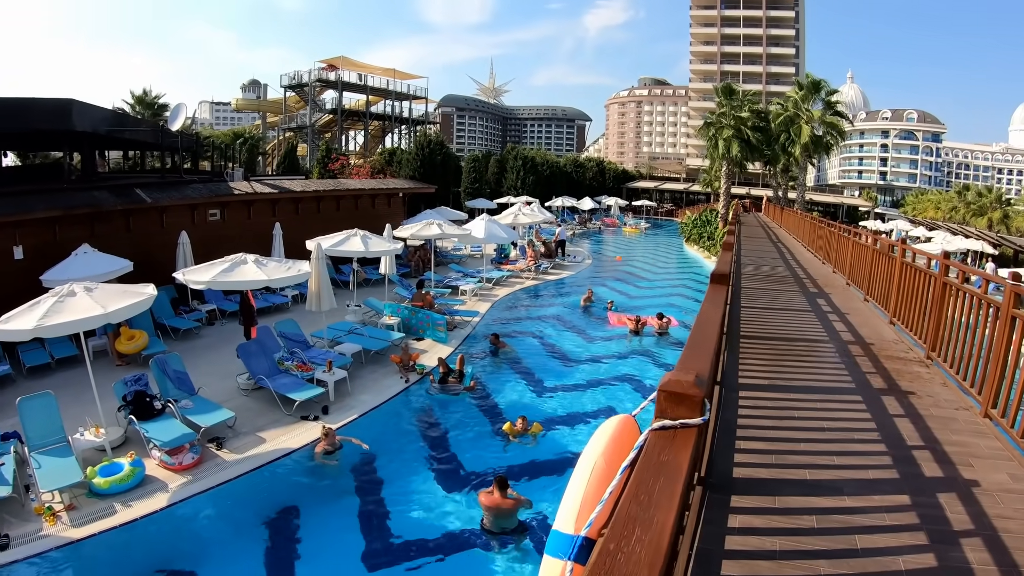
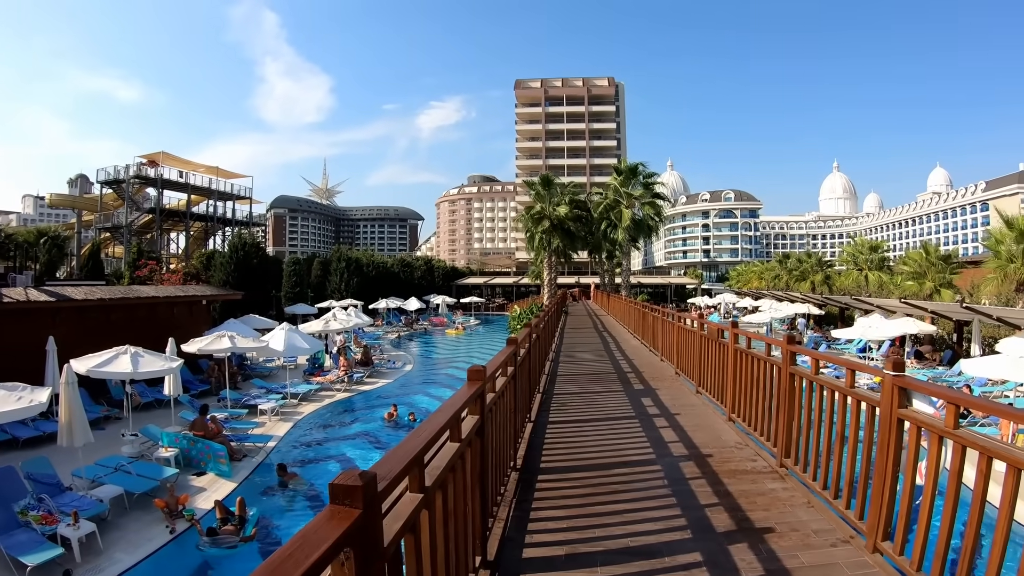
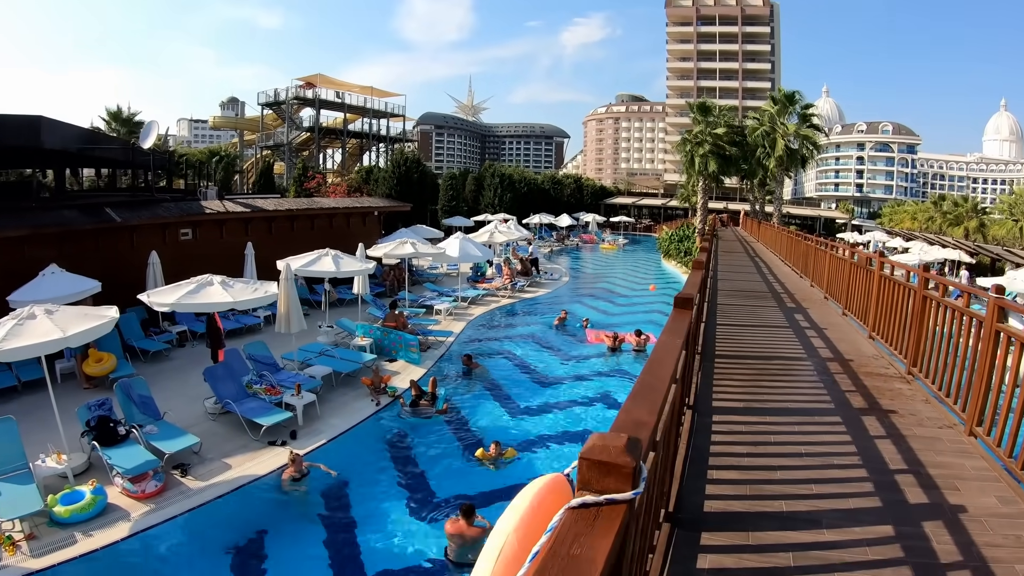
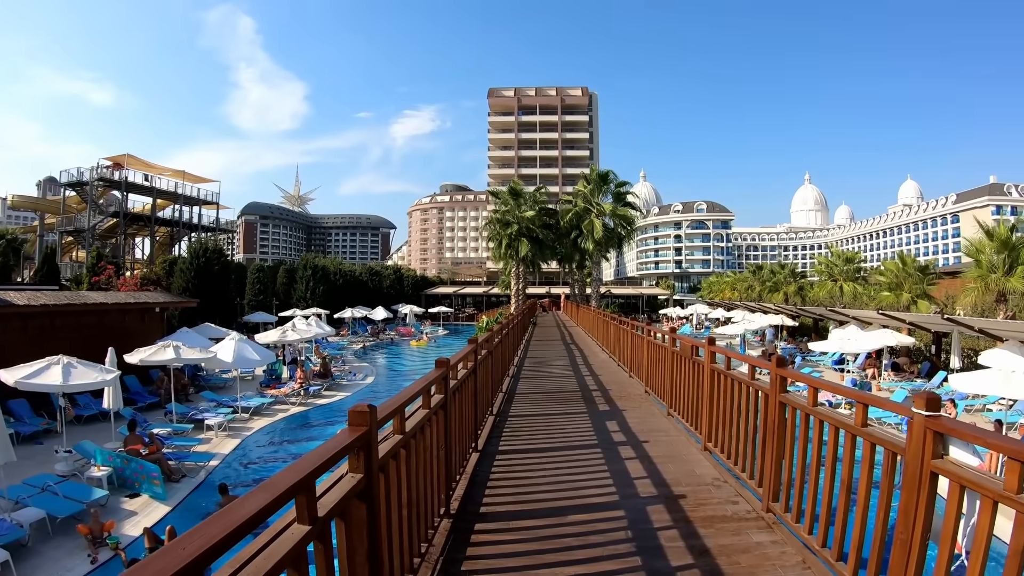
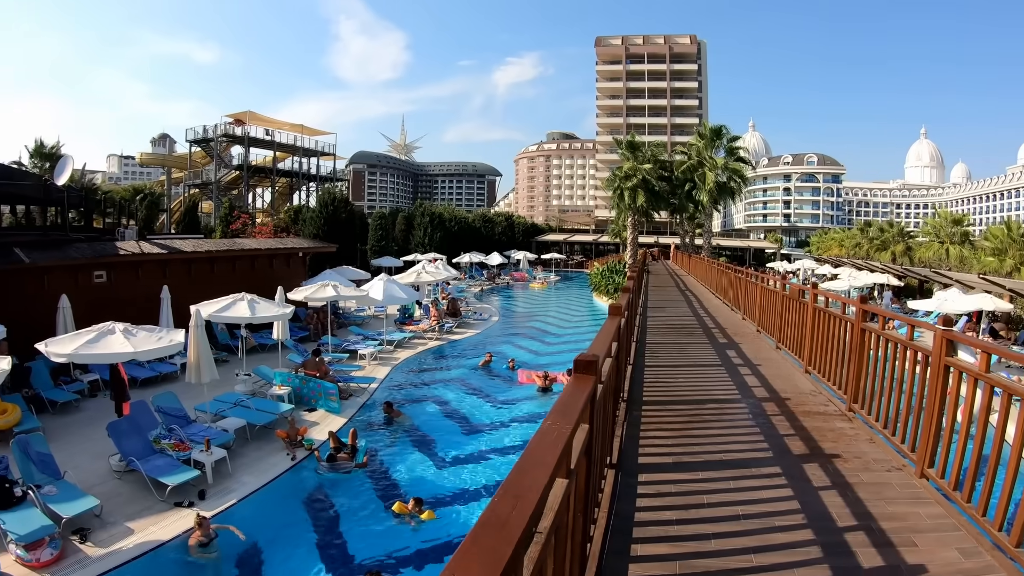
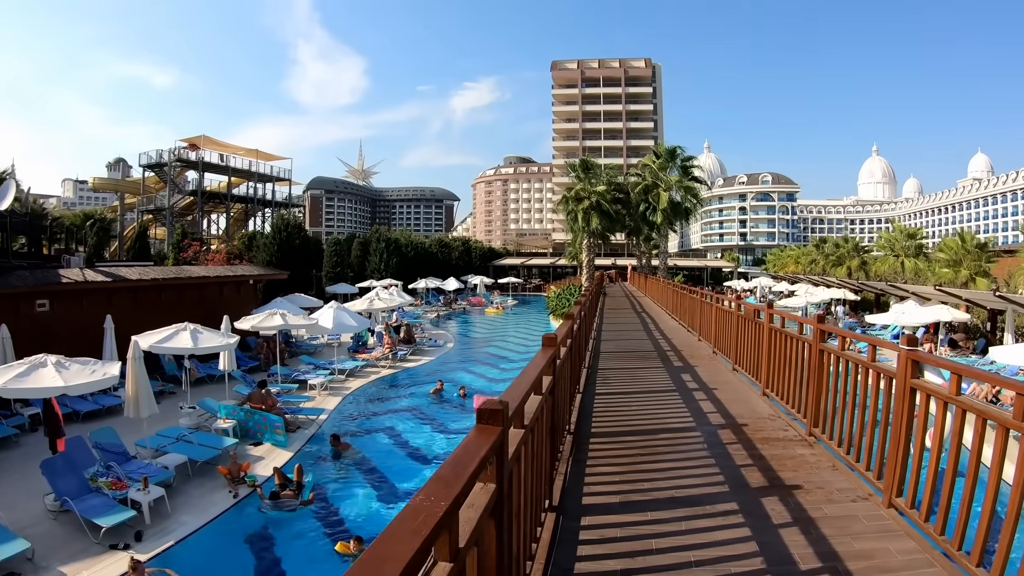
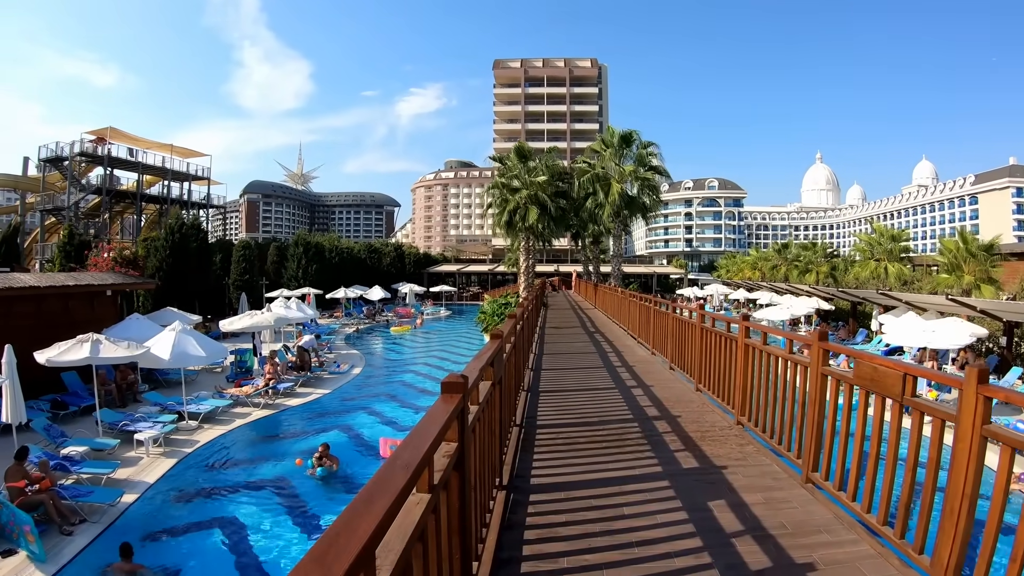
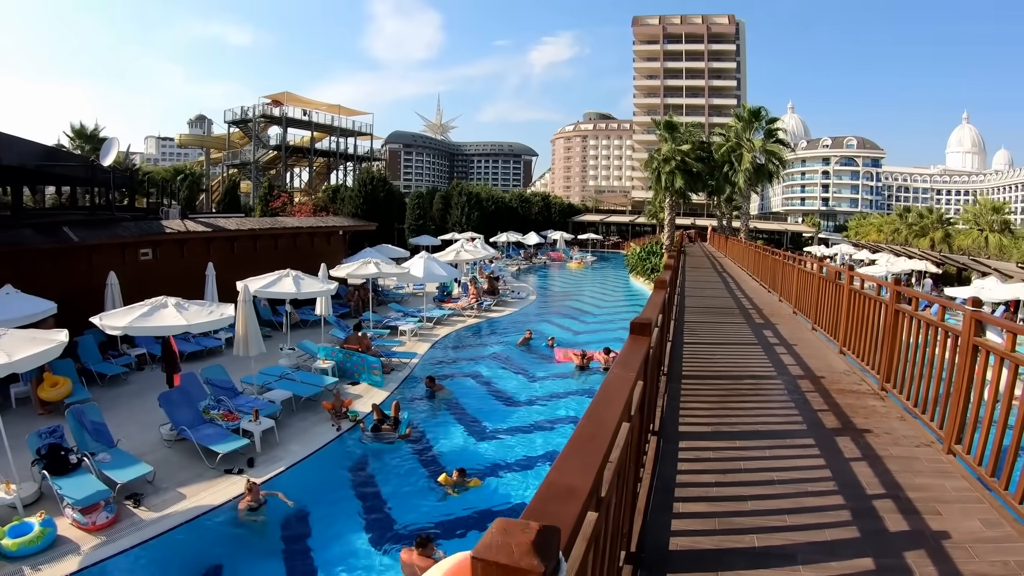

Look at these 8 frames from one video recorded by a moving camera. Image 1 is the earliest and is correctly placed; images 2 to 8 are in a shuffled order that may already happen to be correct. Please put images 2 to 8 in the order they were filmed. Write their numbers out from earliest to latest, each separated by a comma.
3, 8, 5, 6, 2, 4, 7
